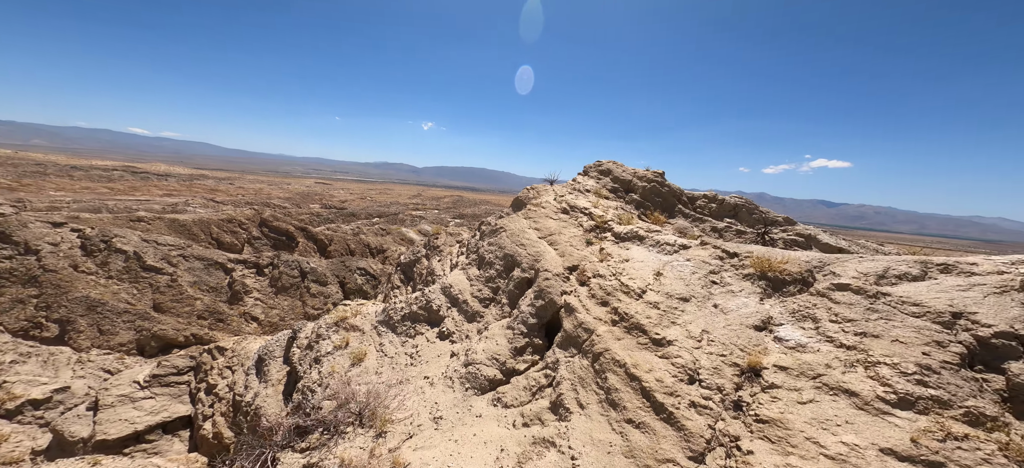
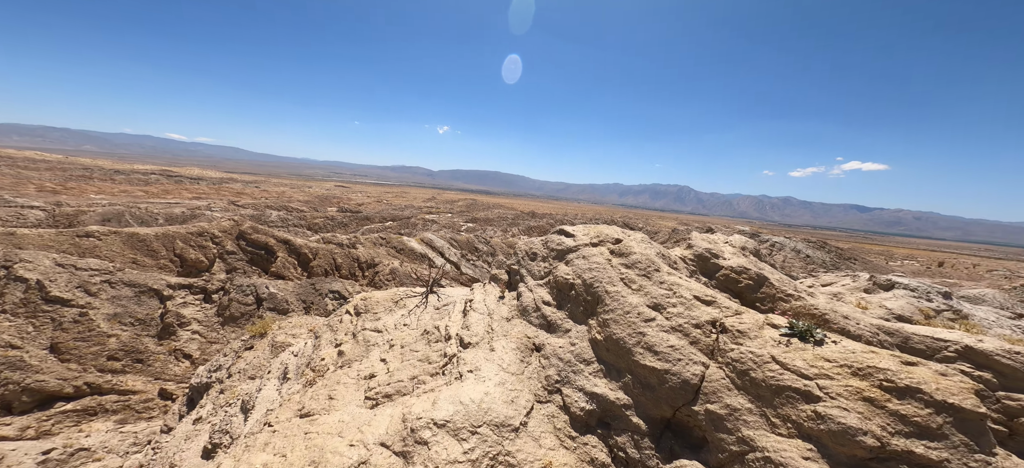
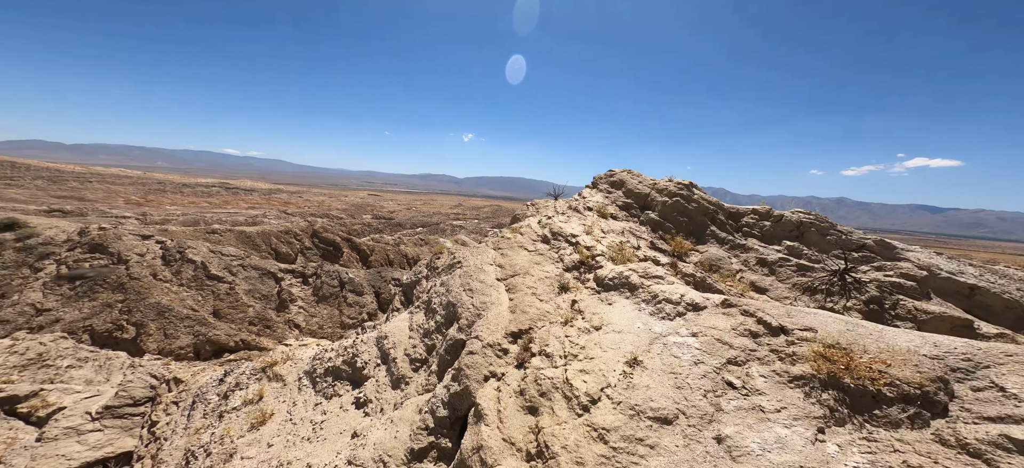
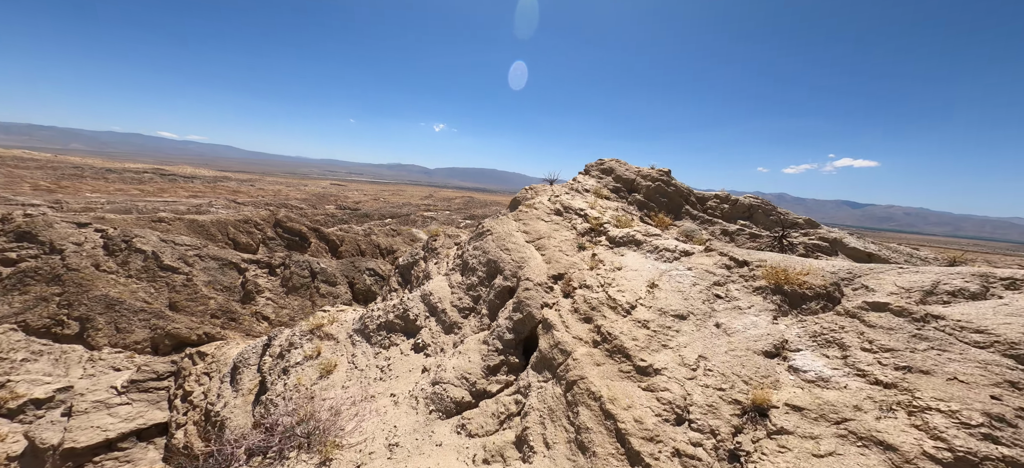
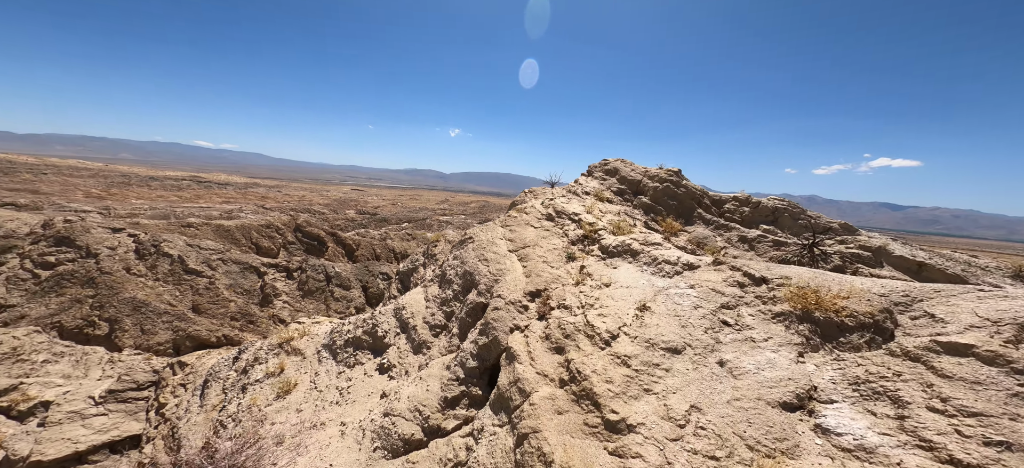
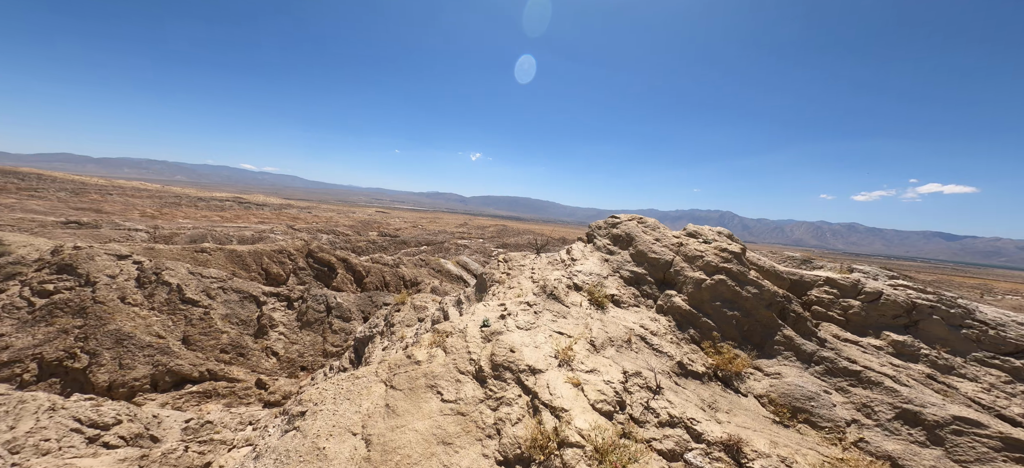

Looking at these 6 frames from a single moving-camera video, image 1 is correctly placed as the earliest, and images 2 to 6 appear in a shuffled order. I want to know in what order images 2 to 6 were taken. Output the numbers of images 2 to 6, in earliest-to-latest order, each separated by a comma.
4, 5, 3, 6, 2
